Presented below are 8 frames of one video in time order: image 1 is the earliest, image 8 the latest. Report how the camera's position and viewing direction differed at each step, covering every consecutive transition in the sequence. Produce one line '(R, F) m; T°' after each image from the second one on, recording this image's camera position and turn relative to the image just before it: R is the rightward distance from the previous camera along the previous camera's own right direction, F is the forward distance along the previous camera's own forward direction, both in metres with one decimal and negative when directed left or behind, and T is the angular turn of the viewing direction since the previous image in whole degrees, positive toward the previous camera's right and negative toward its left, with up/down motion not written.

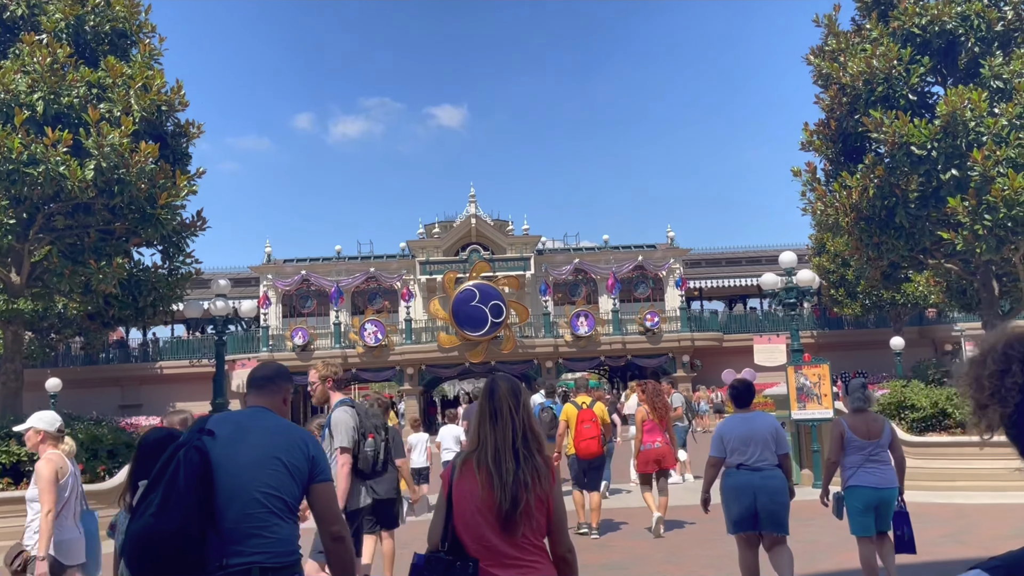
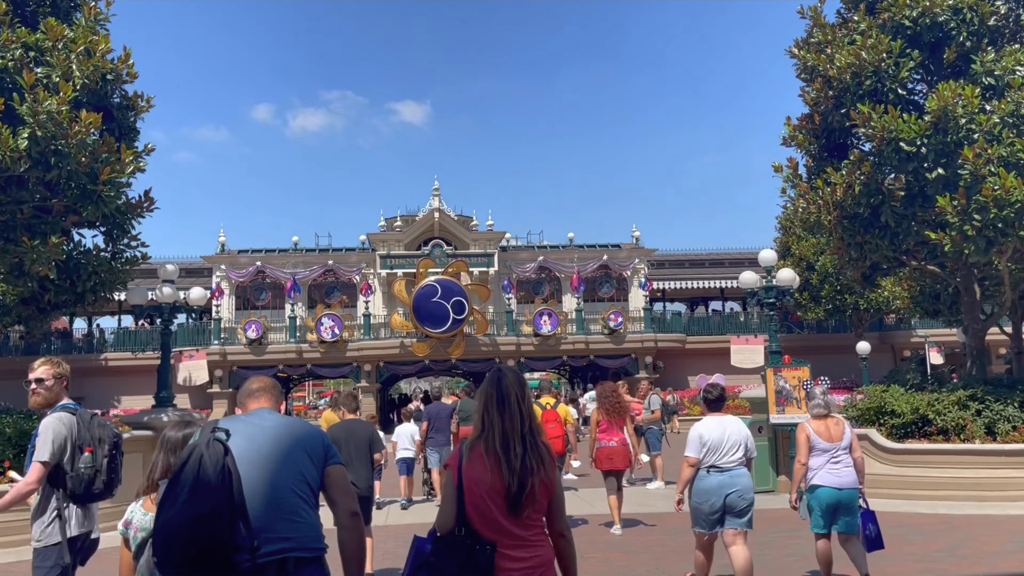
(-0.2, +0.7) m; +3°
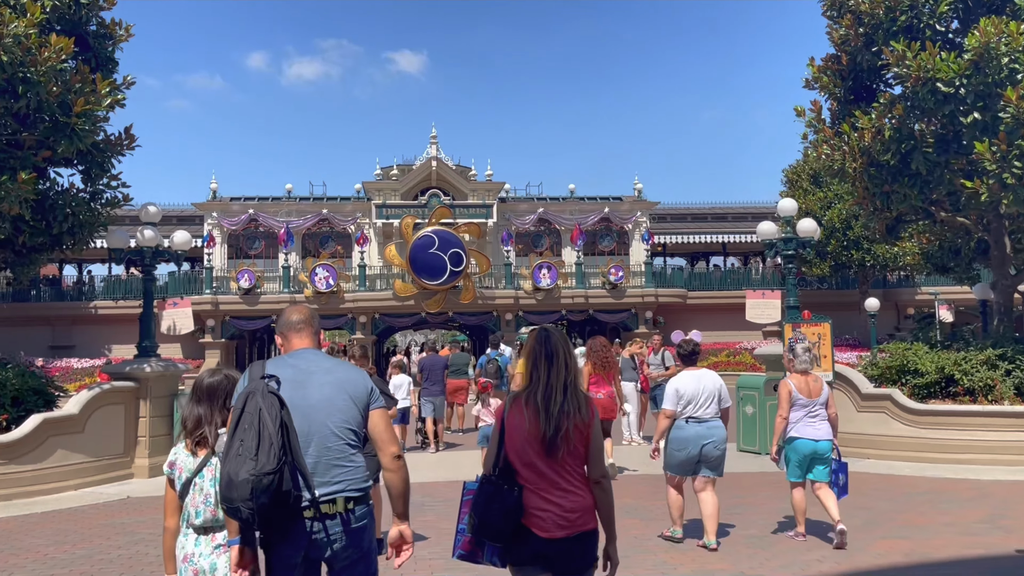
(-0.2, +0.8) m; 0°
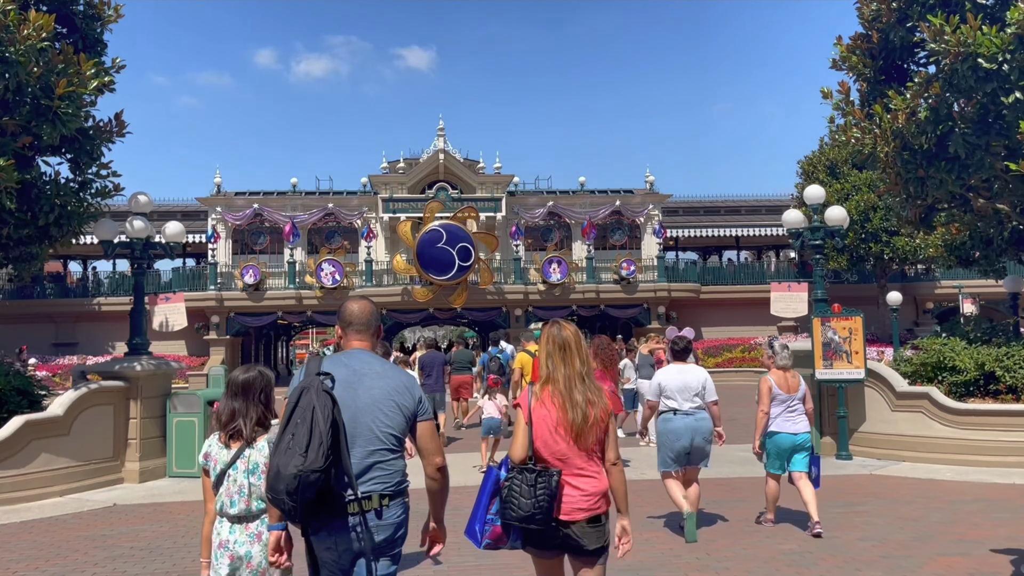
(0.0, +0.7) m; -1°
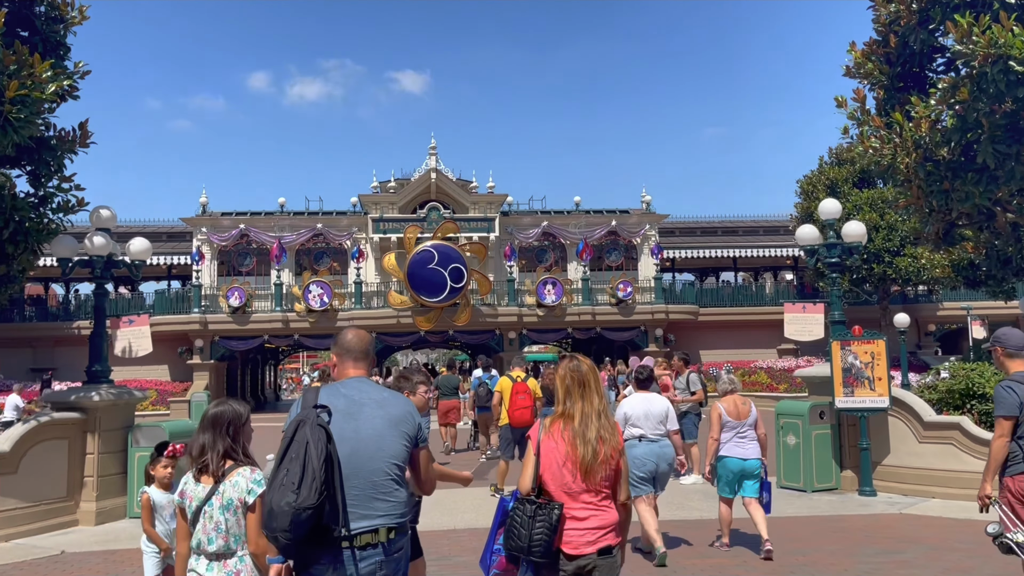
(0.0, +0.9) m; +1°
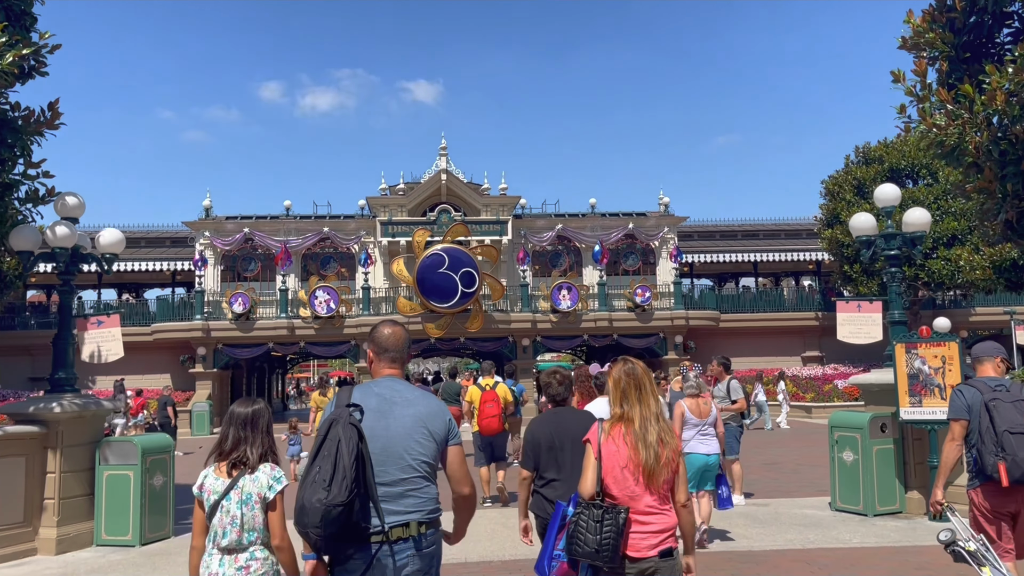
(-0.1, +1.3) m; -1°
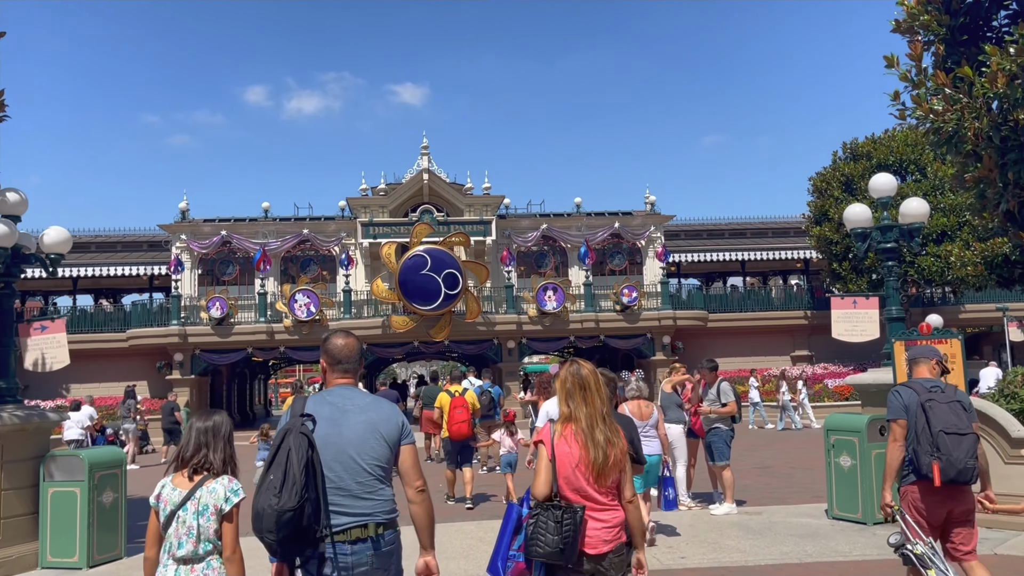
(+0.1, +0.6) m; +1°
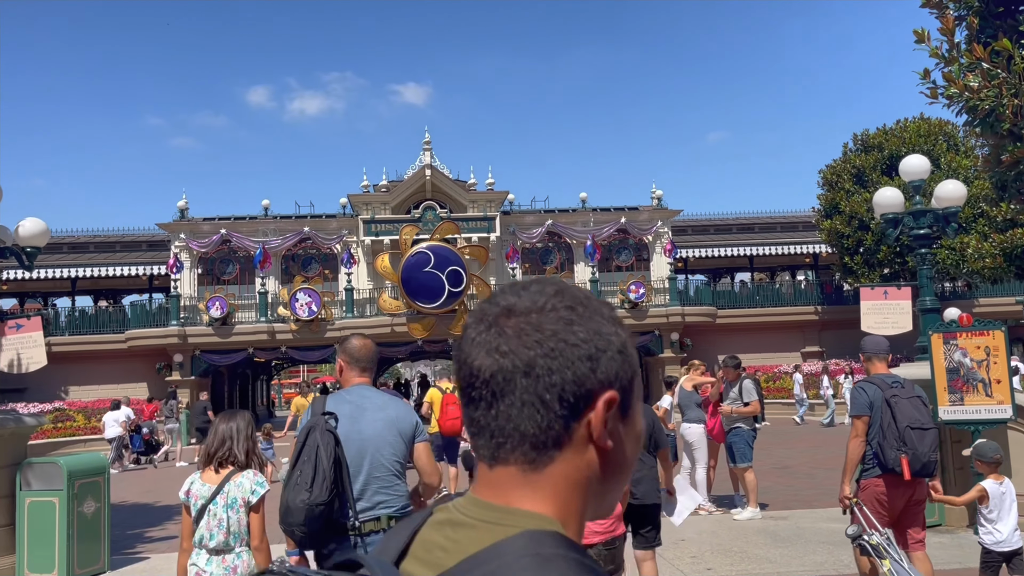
(0.0, +0.6) m; 0°
